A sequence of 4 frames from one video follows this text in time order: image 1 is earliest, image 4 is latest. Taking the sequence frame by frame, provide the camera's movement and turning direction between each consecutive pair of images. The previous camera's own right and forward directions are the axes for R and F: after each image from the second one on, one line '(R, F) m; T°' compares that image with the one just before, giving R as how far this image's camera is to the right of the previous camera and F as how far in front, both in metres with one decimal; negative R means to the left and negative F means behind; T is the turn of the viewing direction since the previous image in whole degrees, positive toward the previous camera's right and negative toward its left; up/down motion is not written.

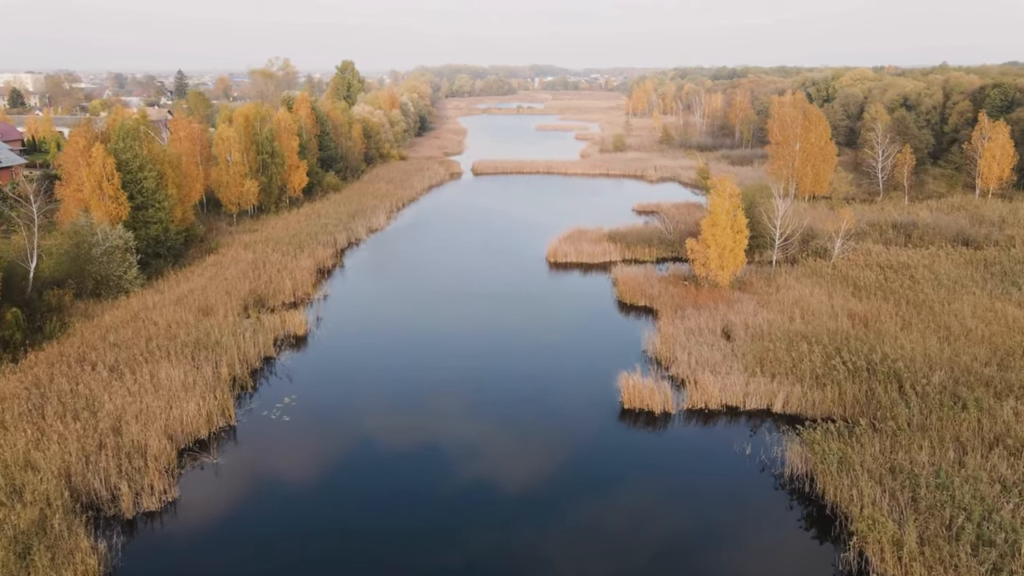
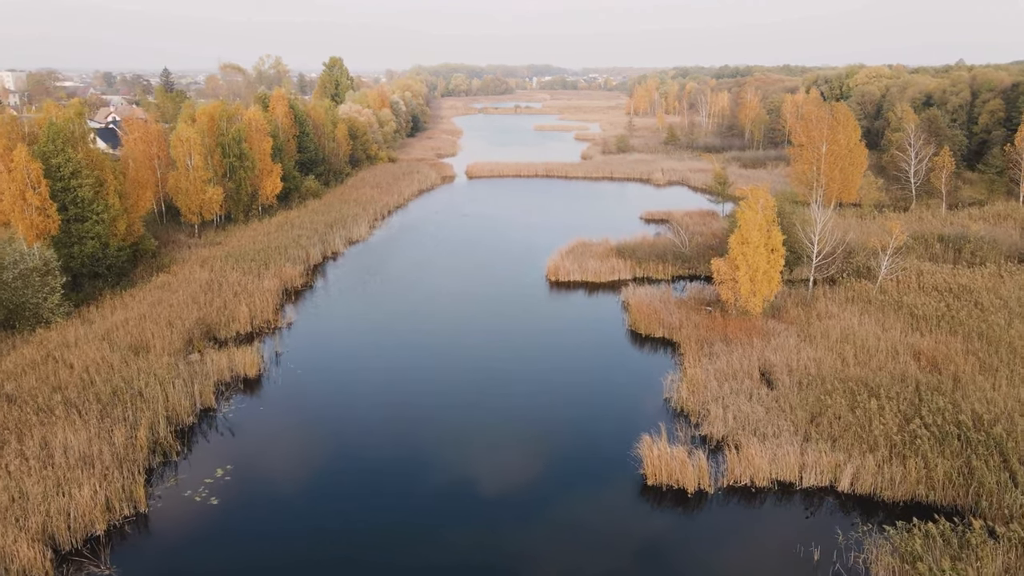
(+0.1, +3.0) m; 0°
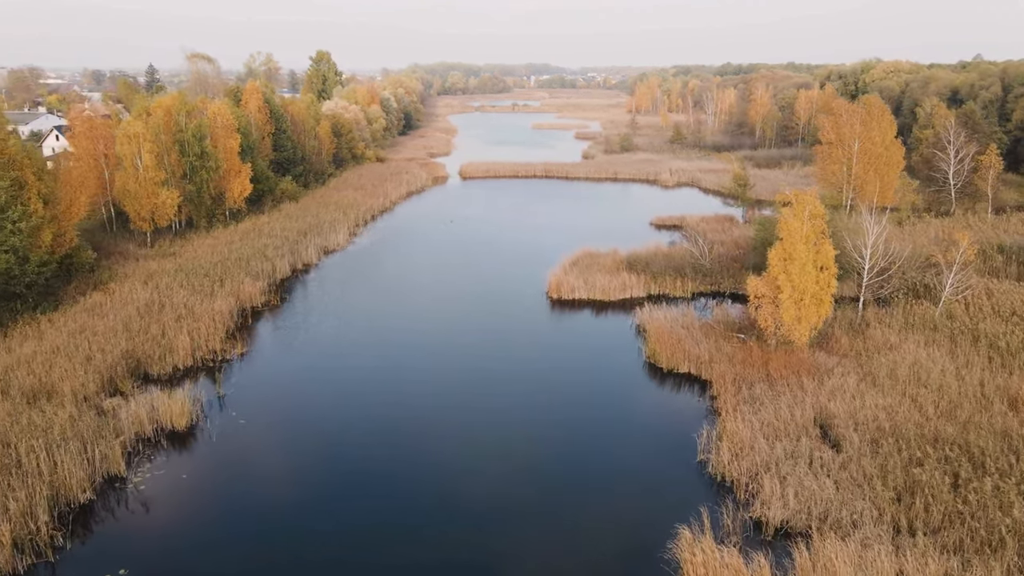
(+0.1, +2.9) m; 0°
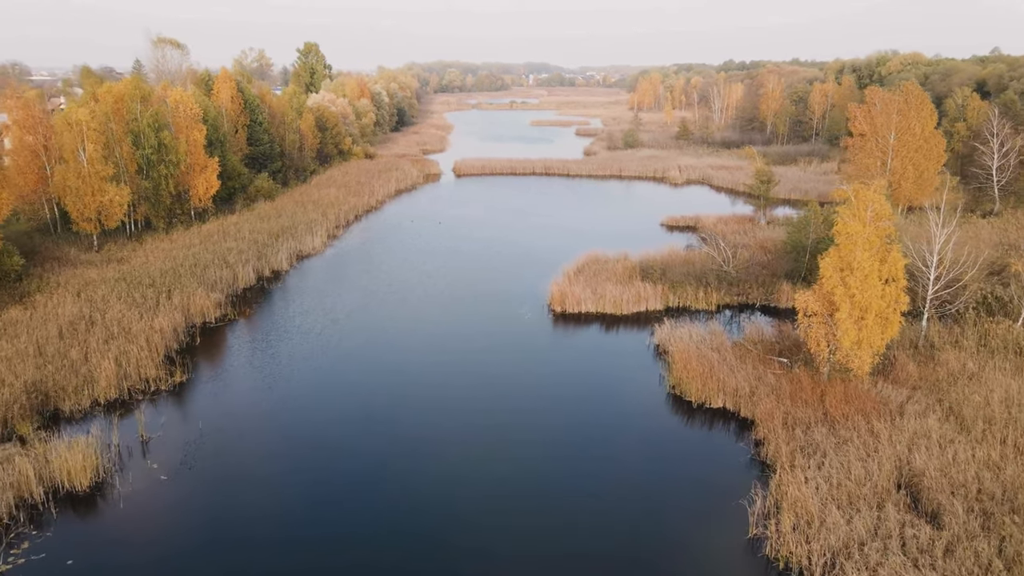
(+0.1, +2.6) m; 0°
